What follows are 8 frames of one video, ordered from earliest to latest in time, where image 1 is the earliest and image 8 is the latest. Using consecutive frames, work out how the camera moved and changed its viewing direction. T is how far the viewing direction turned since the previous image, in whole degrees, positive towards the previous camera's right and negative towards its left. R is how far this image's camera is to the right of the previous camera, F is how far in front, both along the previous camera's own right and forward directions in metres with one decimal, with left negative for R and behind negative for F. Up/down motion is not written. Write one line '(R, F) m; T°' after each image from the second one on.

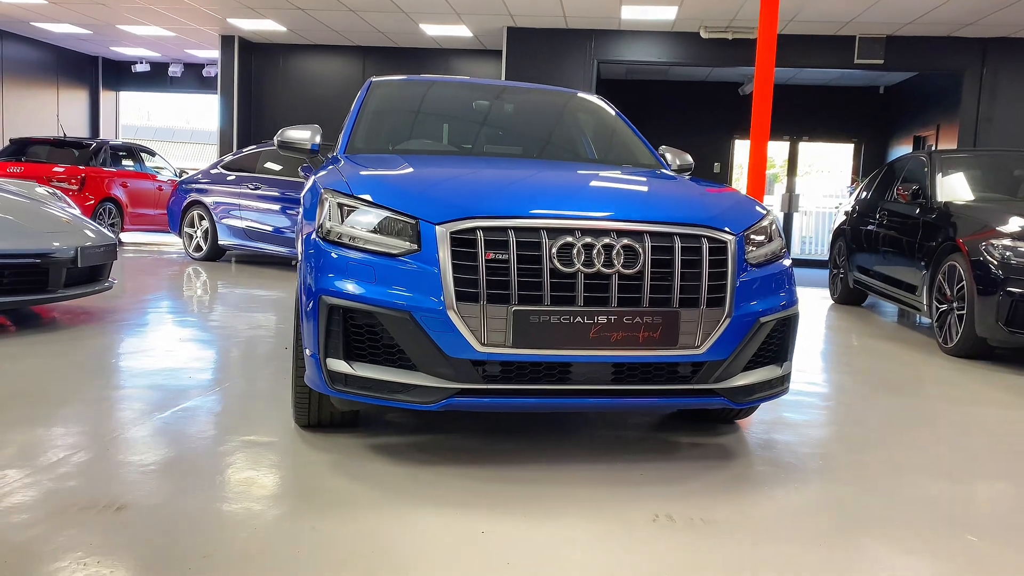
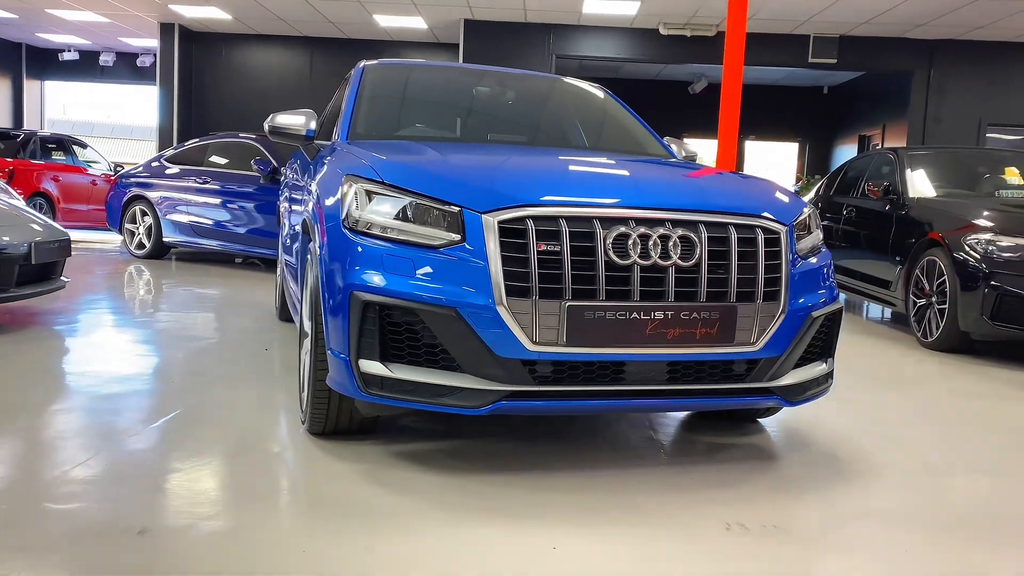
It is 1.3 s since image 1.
(-0.3, +0.2) m; +5°
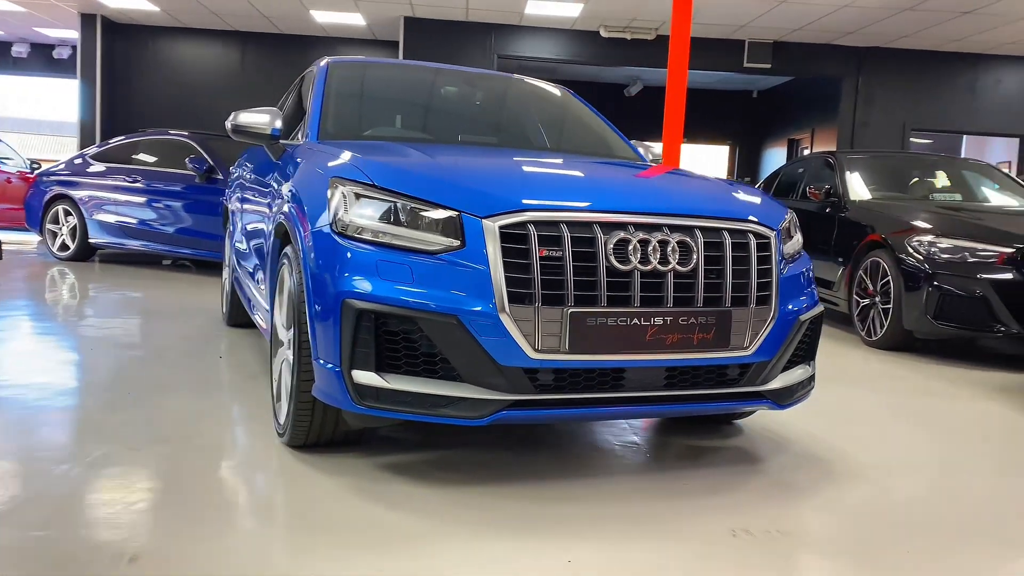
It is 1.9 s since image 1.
(-0.2, +0.1) m; +5°
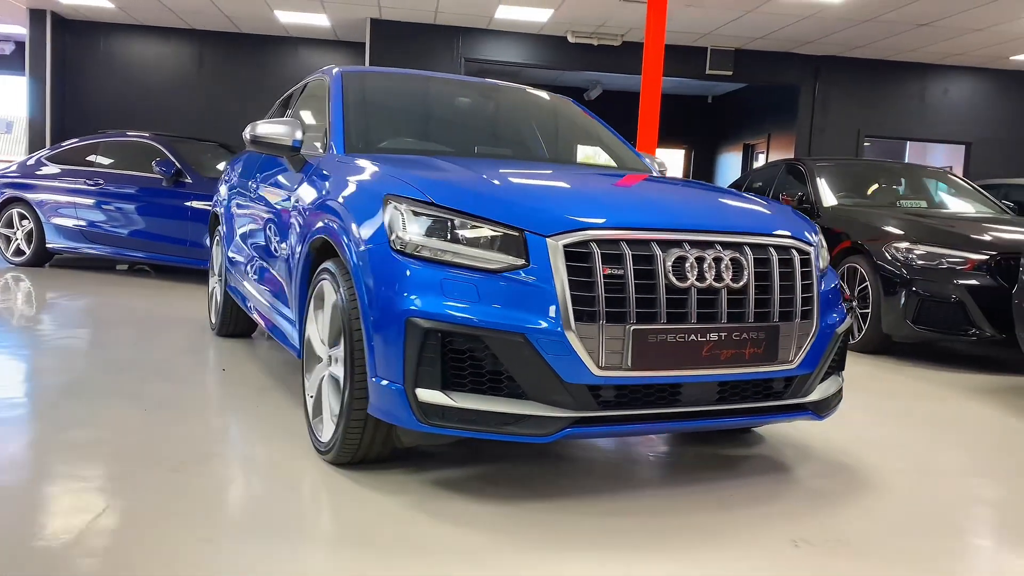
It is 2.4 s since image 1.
(-0.3, 0.0) m; +4°
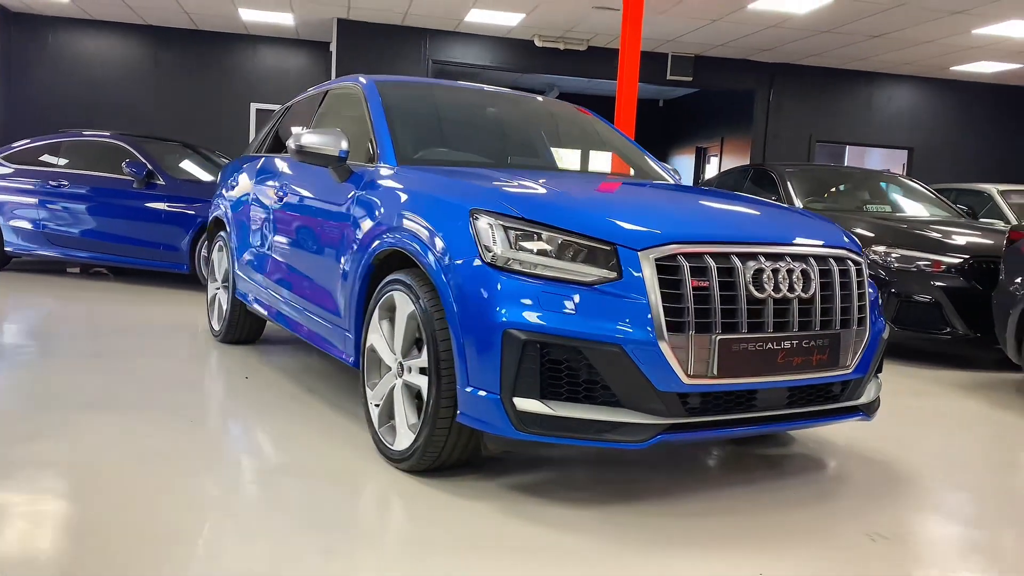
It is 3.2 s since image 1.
(-0.4, 0.0) m; +5°
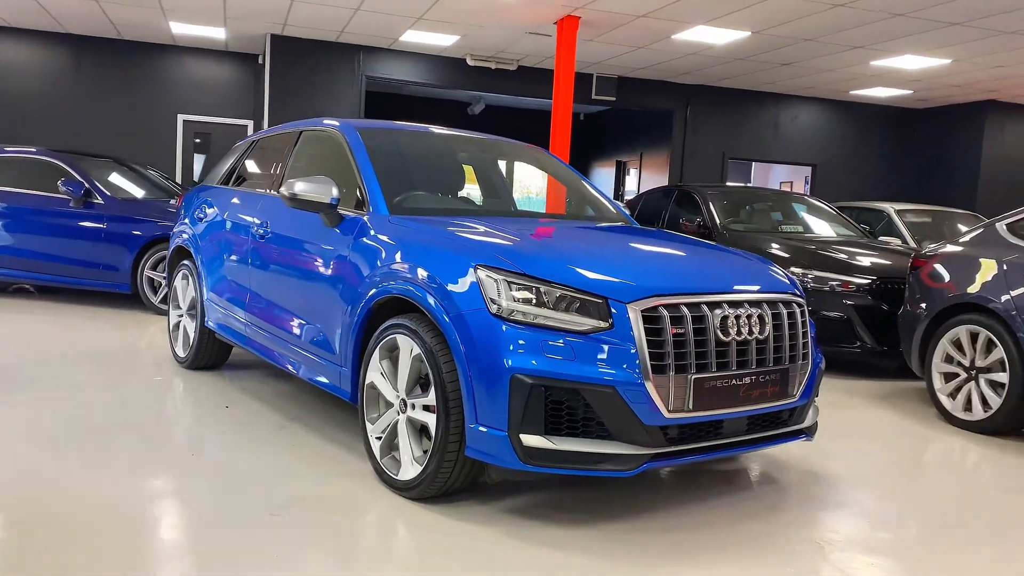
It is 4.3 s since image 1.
(-0.2, -0.2) m; +6°
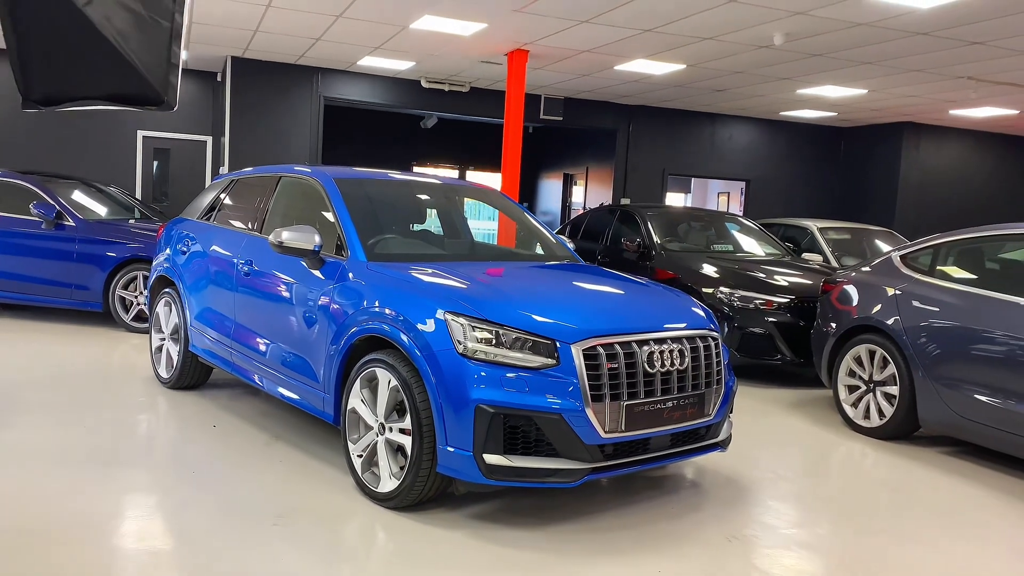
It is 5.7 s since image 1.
(0.0, -0.4) m; +4°
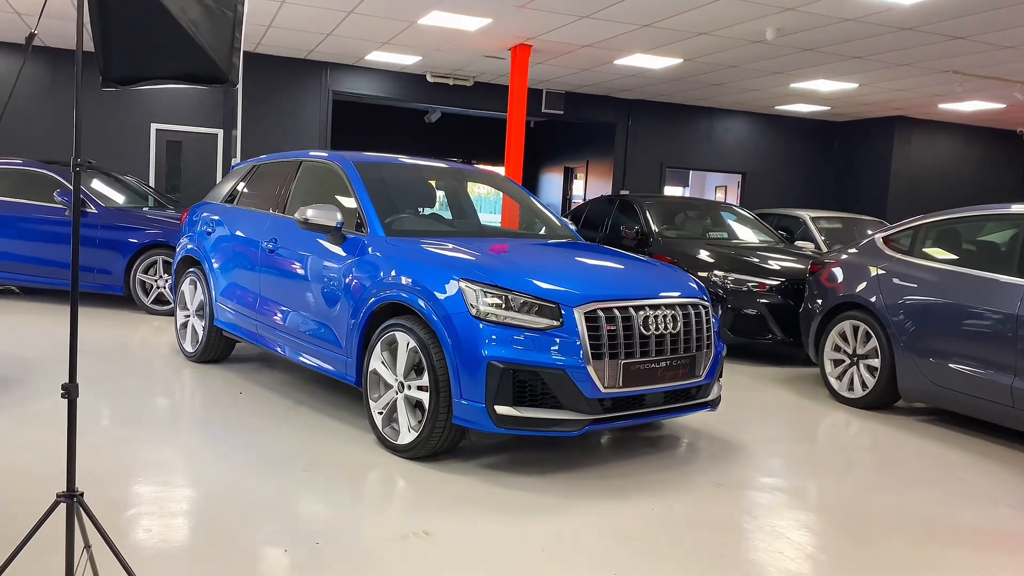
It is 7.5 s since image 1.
(0.0, -0.3) m; 0°
